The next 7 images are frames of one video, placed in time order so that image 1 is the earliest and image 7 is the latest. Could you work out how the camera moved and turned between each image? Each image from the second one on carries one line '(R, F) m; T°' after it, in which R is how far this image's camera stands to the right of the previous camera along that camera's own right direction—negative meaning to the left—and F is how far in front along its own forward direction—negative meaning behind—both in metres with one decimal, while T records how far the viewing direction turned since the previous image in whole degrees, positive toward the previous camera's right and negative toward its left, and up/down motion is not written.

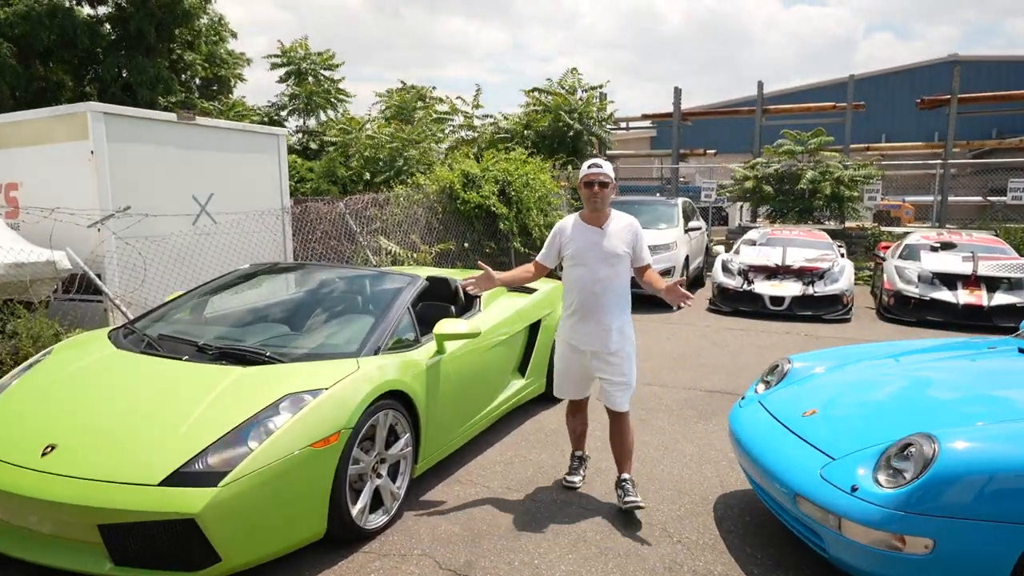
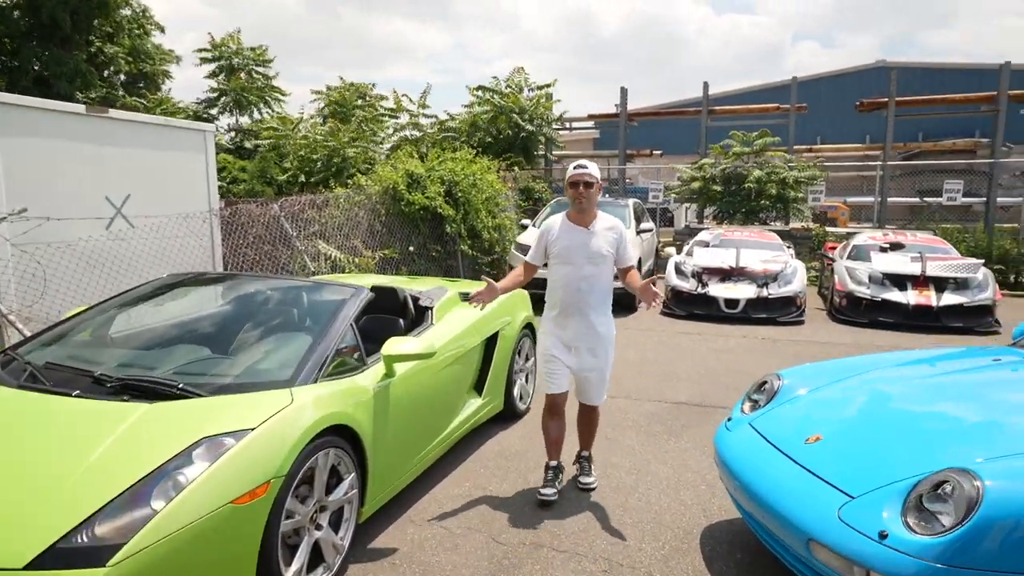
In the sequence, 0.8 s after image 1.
(-0.1, +0.4) m; +5°
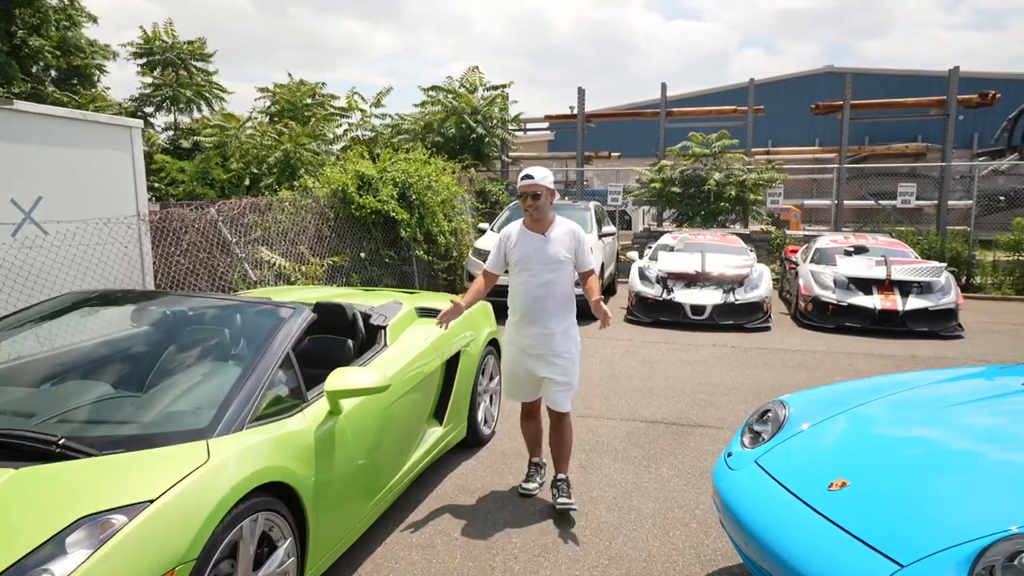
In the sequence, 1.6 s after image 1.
(-0.1, +0.5) m; +4°
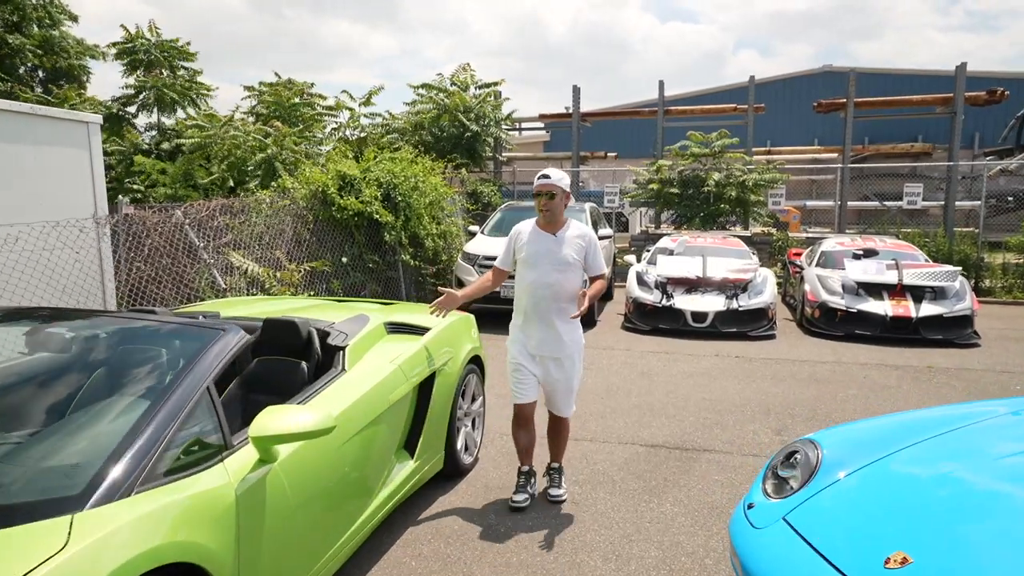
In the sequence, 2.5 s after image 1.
(+0.1, +0.5) m; 0°
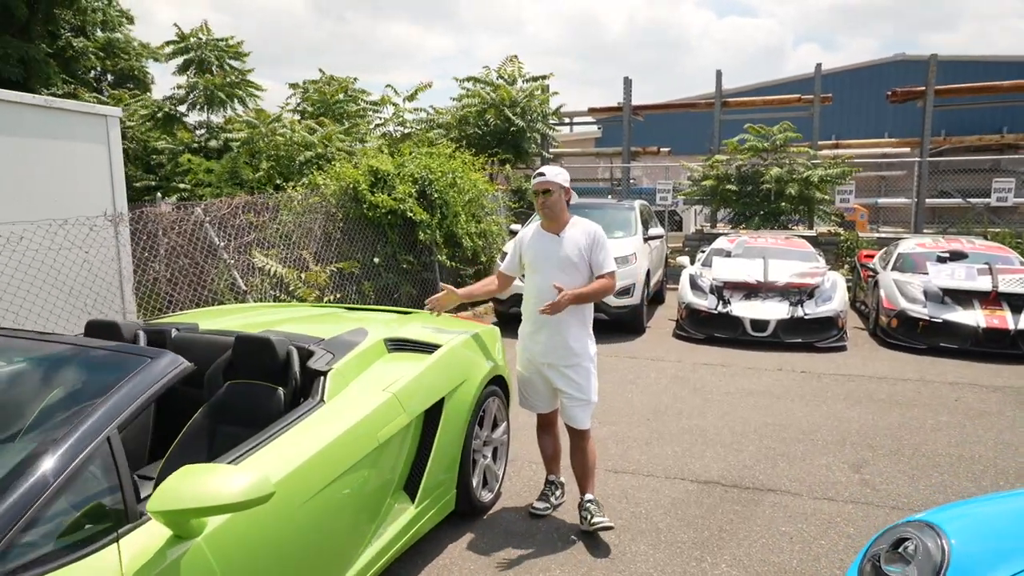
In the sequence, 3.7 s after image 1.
(+0.1, +0.6) m; -4°
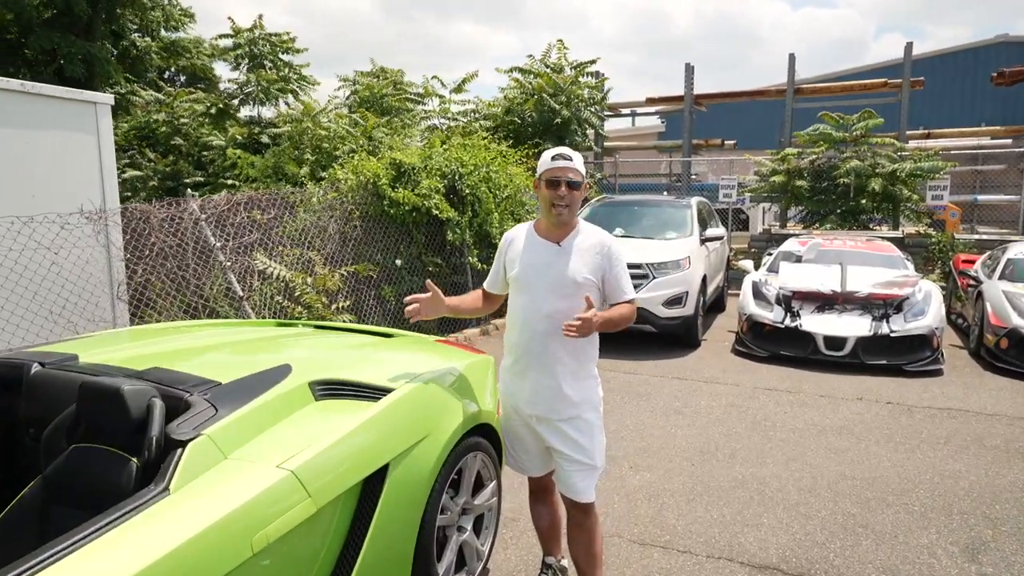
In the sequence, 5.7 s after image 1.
(+0.3, +0.9) m; -5°
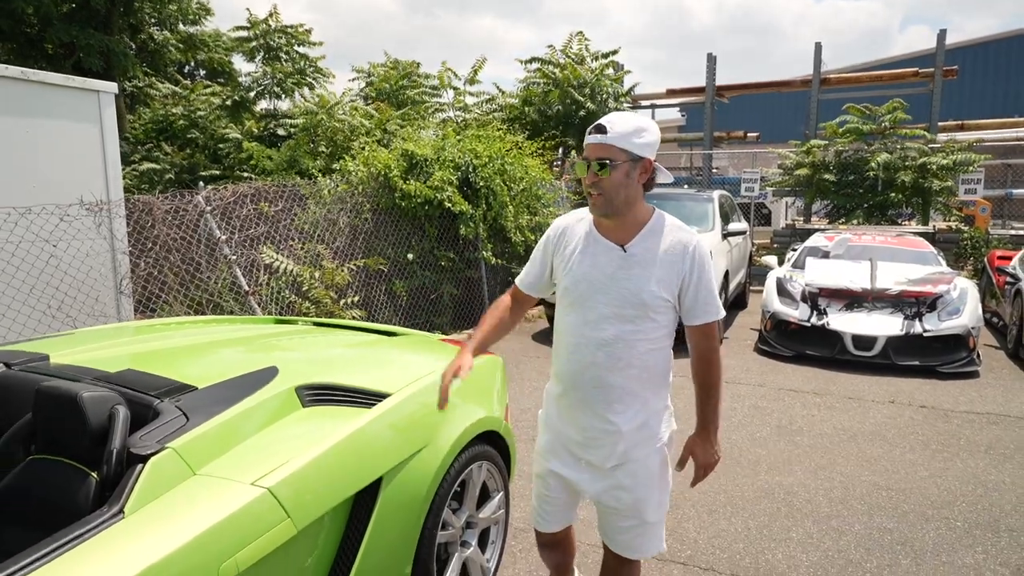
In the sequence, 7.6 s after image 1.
(0.0, +0.2) m; -1°
